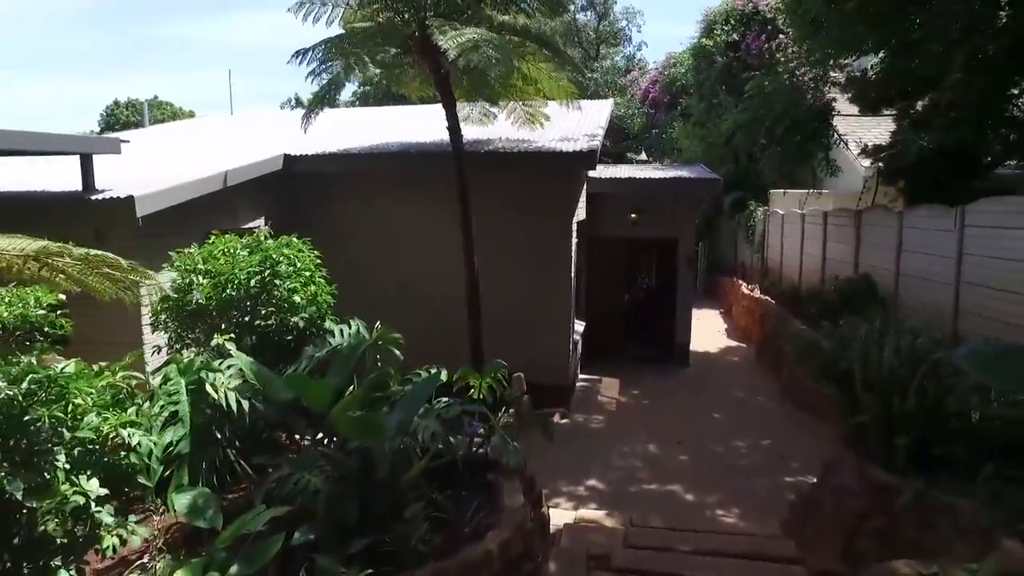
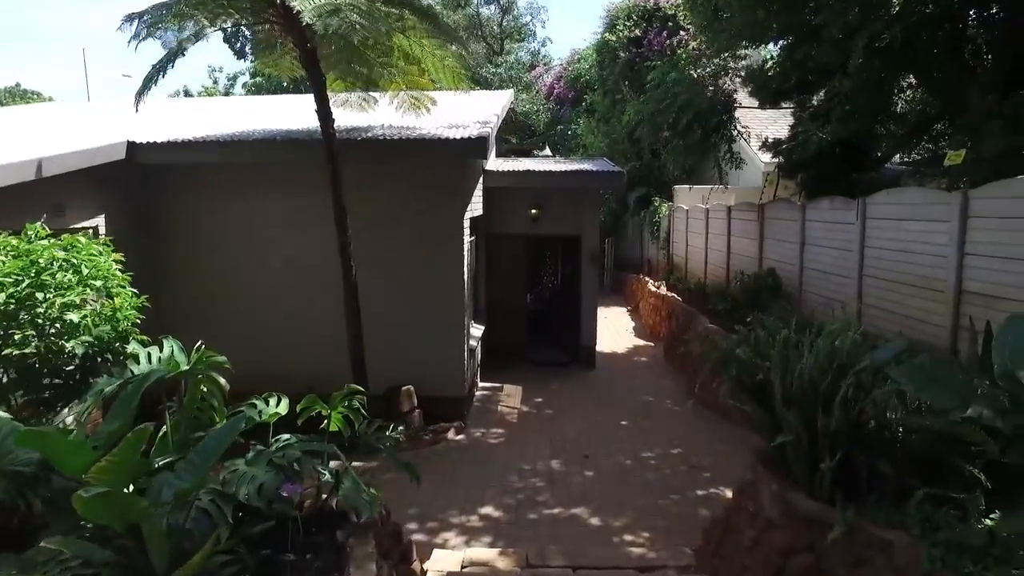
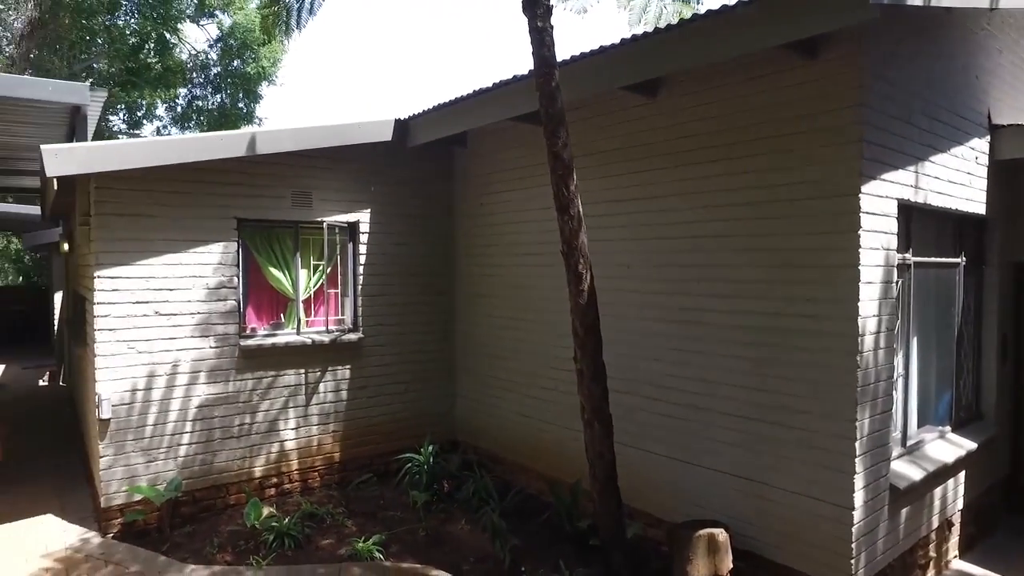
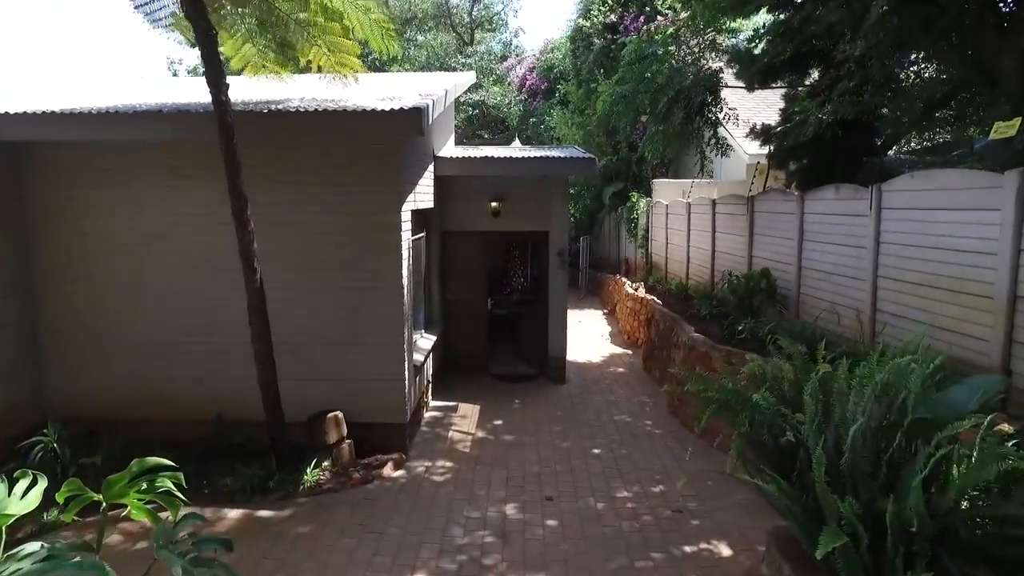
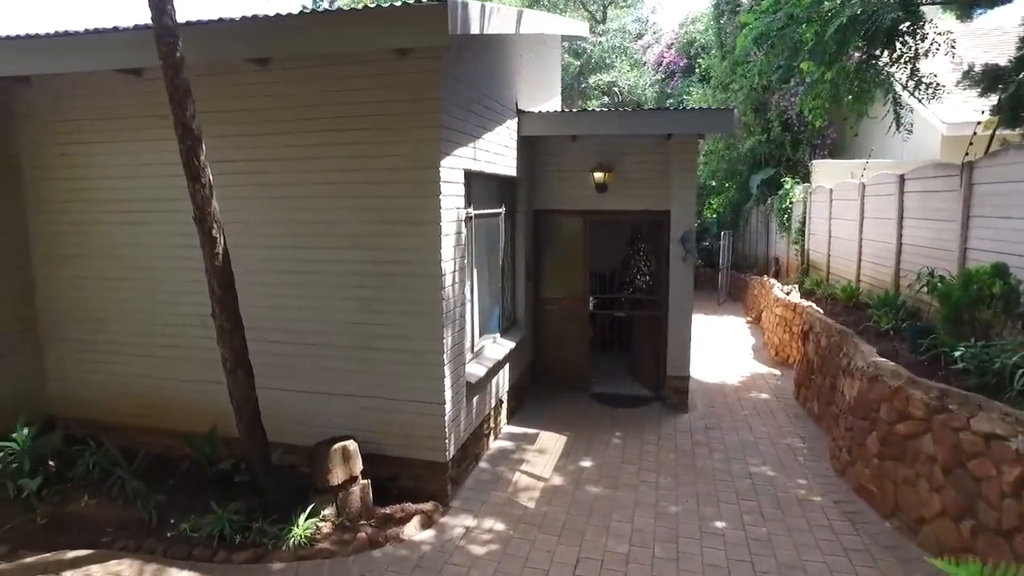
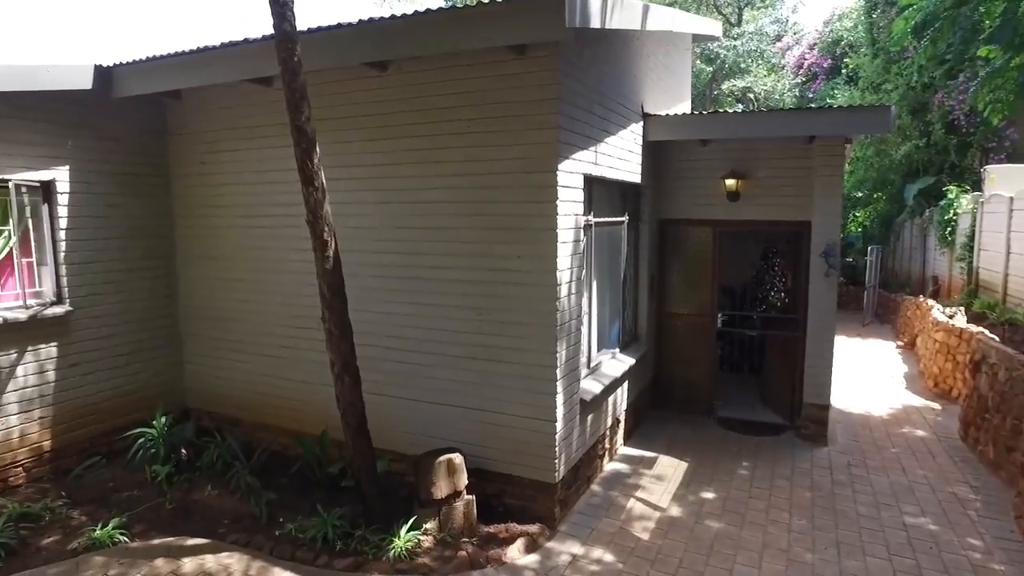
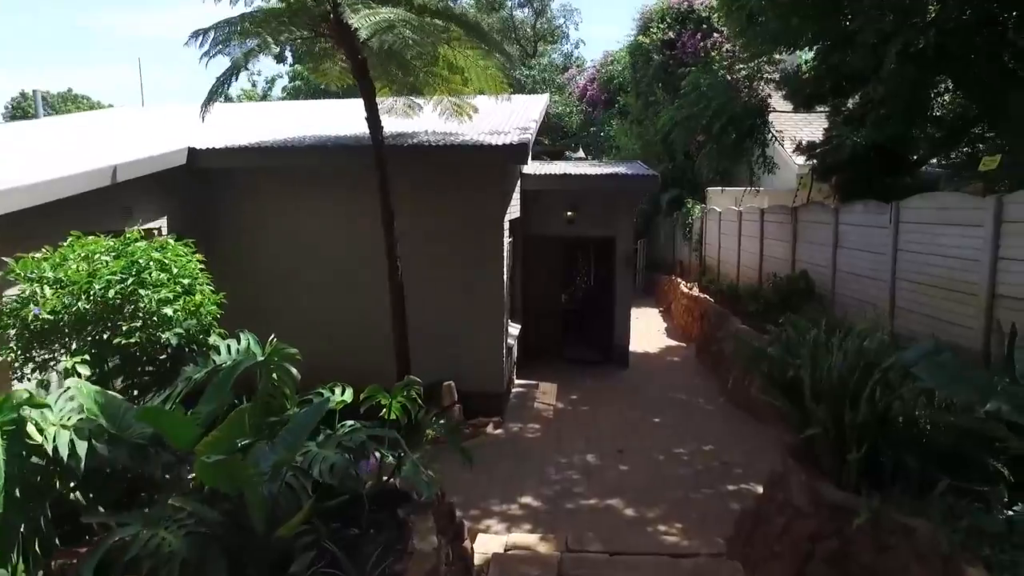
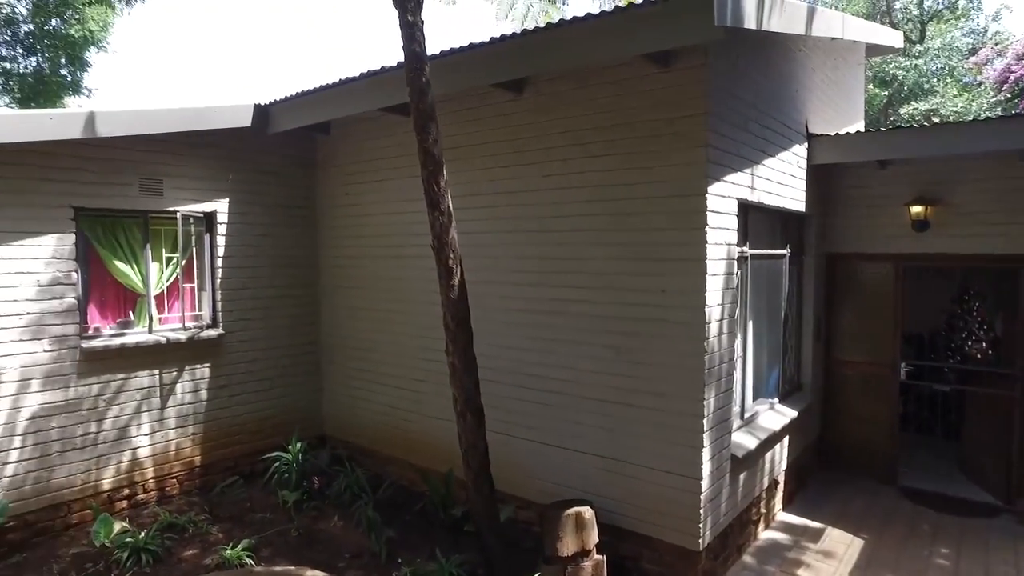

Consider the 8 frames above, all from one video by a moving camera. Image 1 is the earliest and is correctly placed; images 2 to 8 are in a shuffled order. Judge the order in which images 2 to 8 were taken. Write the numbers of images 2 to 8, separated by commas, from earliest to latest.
7, 2, 4, 5, 6, 8, 3
